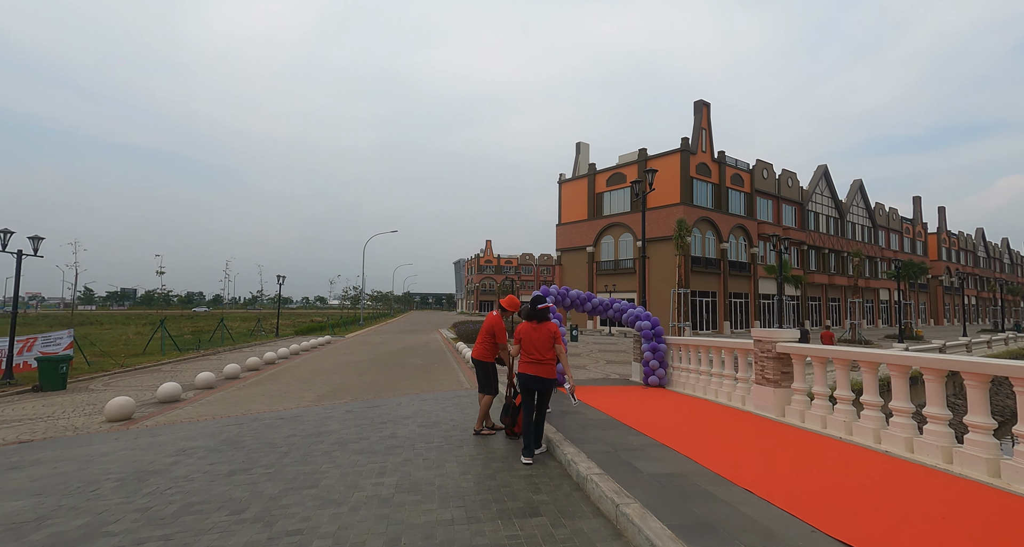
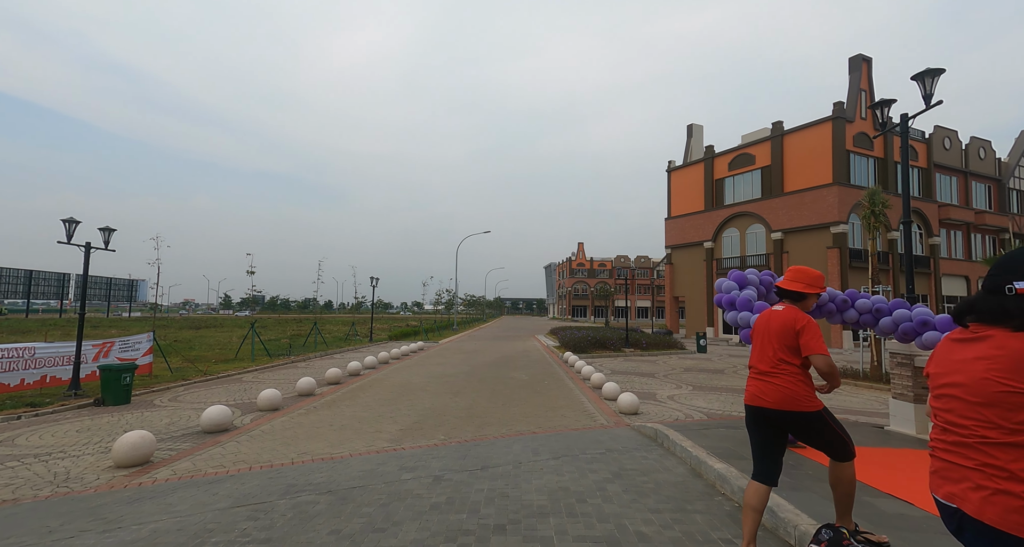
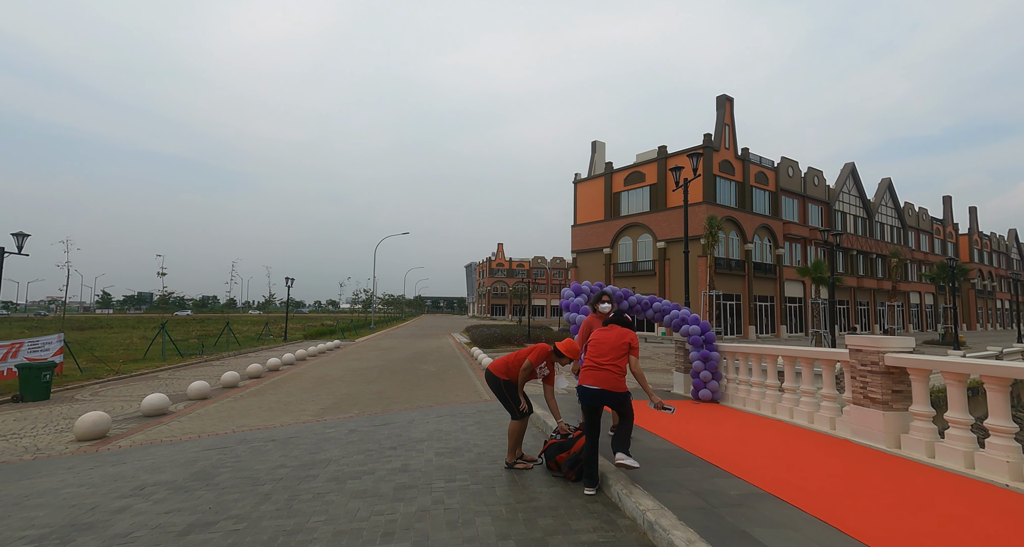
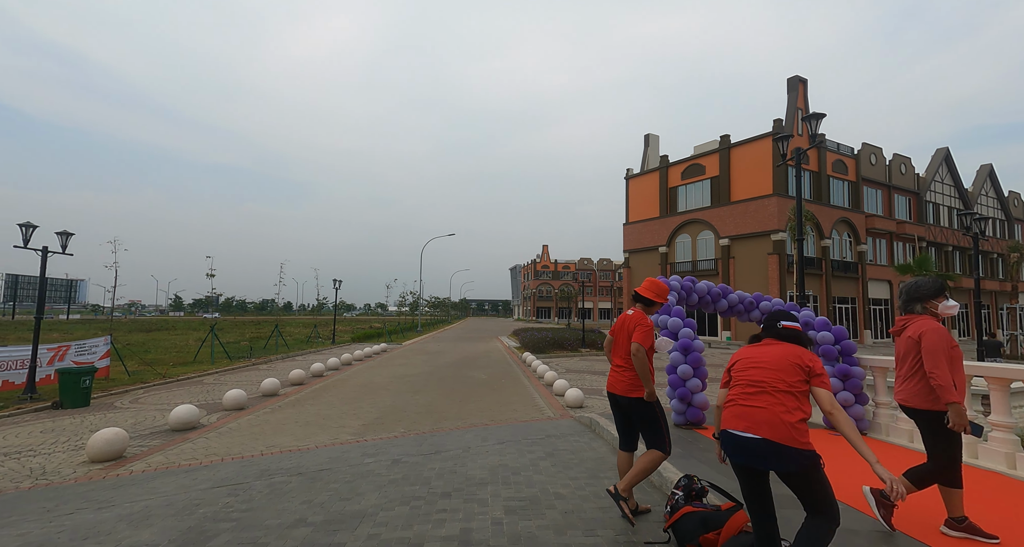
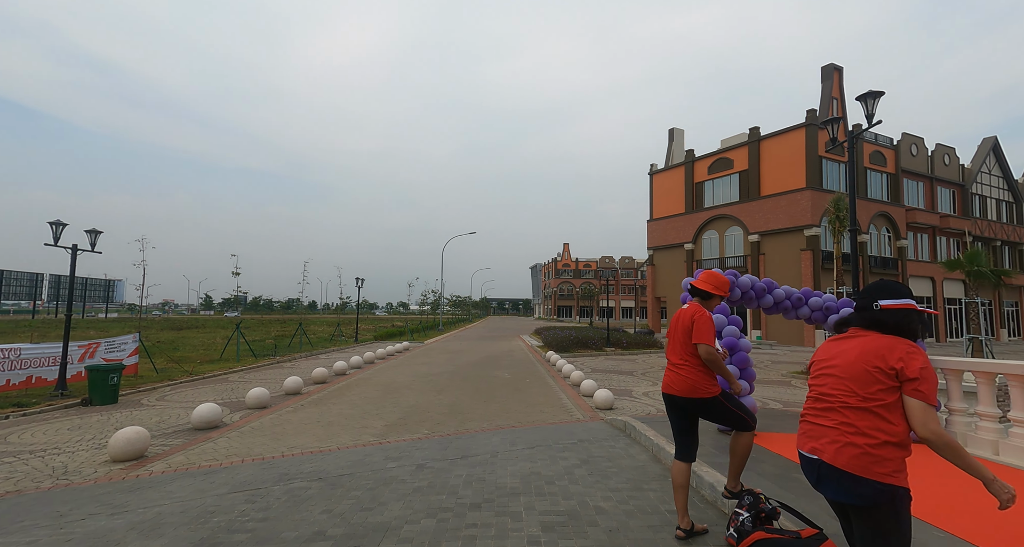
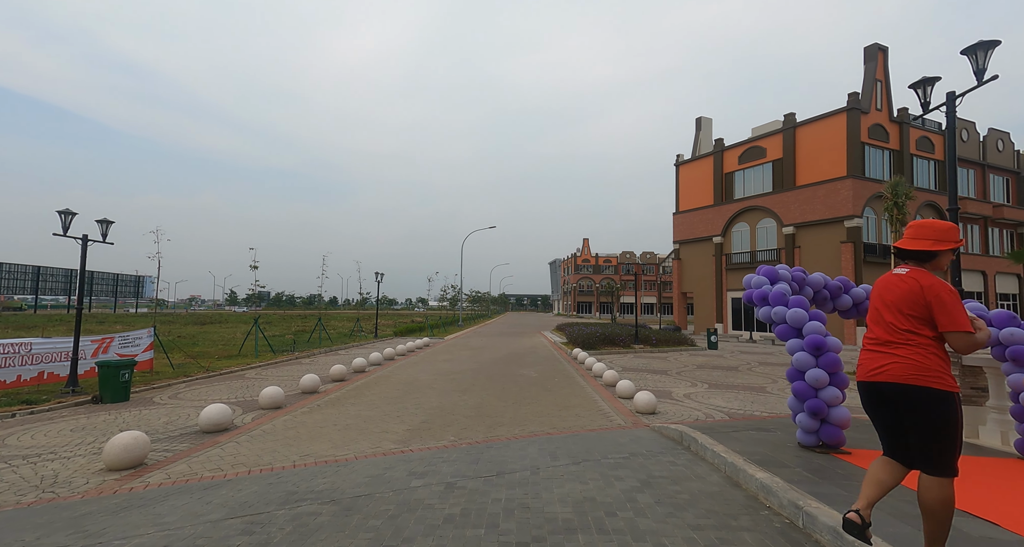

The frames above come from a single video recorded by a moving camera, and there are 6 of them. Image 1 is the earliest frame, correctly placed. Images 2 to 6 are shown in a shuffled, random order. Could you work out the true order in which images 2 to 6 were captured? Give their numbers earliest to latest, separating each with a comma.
3, 4, 5, 2, 6
